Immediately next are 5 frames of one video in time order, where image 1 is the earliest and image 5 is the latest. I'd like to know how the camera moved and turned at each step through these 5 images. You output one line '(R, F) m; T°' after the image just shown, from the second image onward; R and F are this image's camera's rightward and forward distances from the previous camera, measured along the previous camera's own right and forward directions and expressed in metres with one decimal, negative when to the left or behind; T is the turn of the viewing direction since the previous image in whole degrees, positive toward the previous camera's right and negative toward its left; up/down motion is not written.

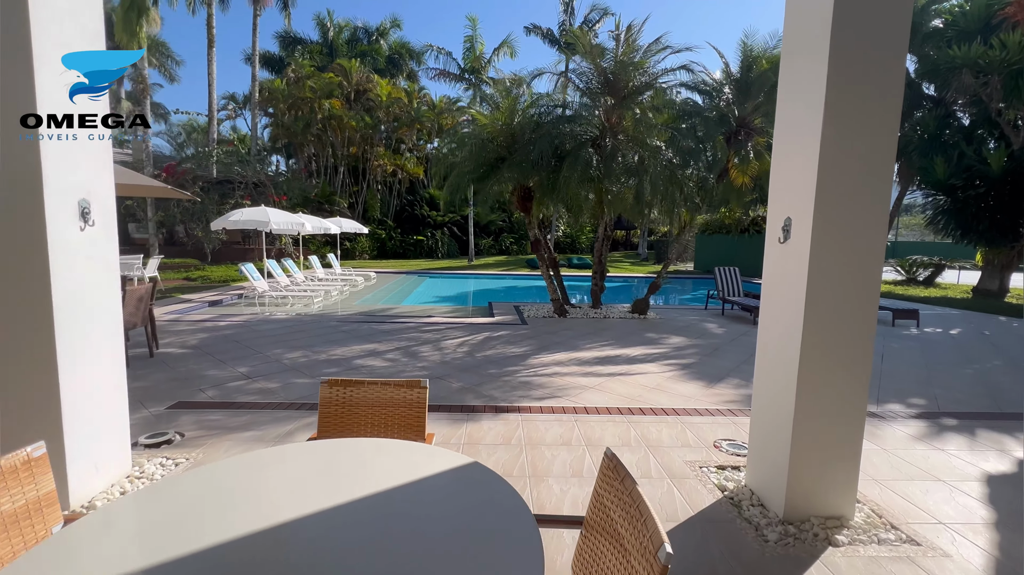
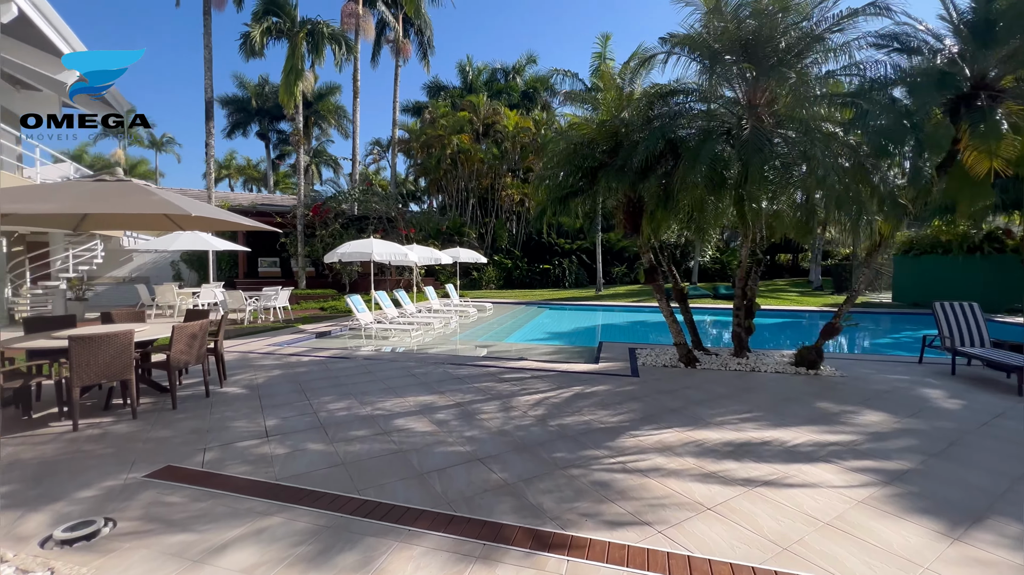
(+0.6, +1.9) m; -18°
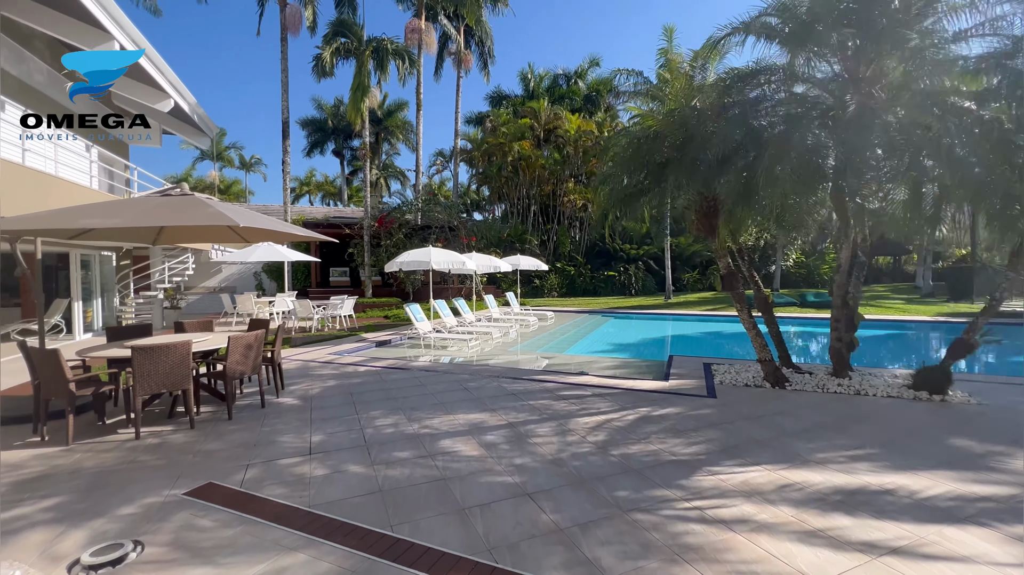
(+0.1, +0.5) m; -8°
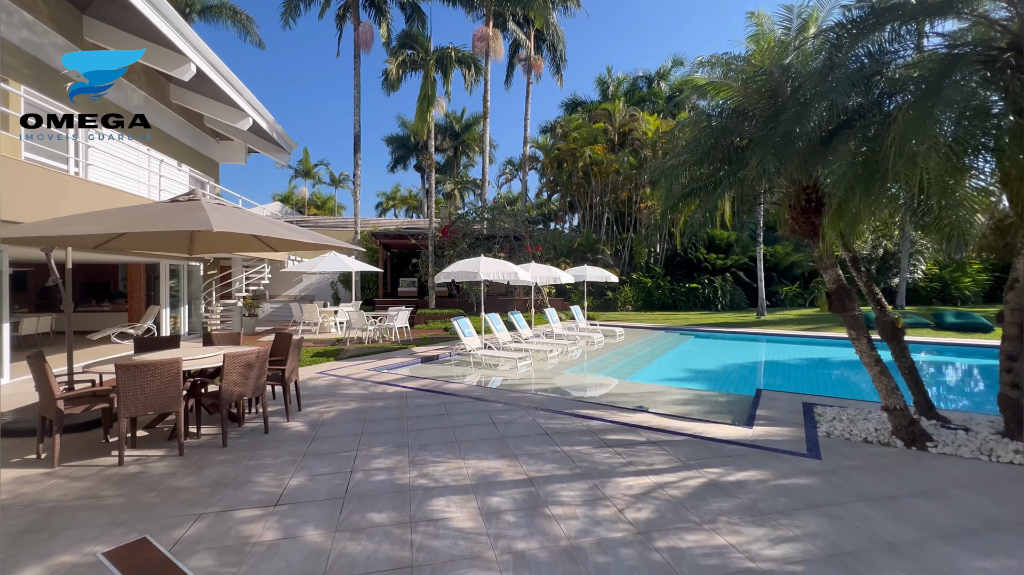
(+0.5, +1.2) m; -10°
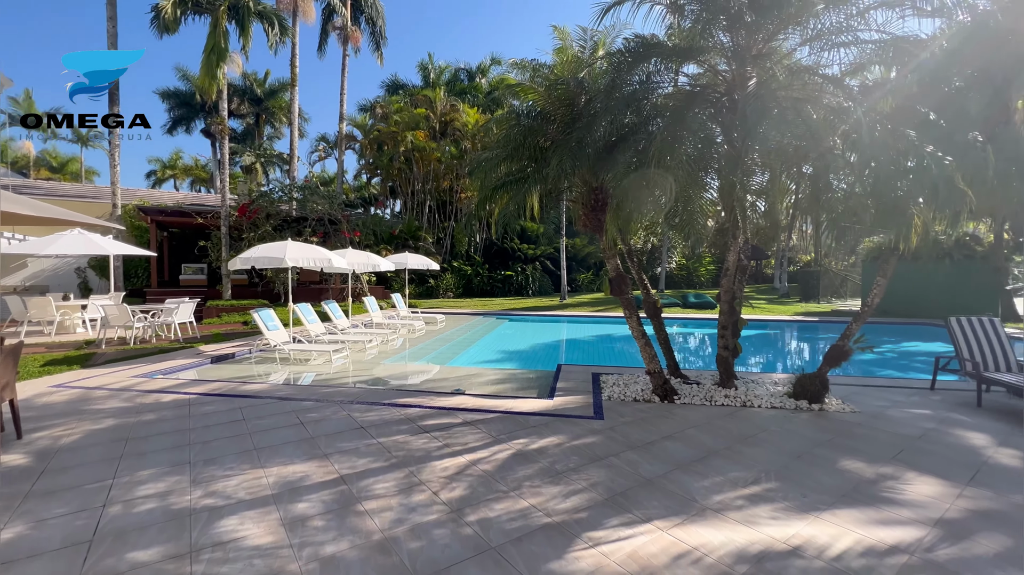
(+0.1, 0.0) m; +22°
